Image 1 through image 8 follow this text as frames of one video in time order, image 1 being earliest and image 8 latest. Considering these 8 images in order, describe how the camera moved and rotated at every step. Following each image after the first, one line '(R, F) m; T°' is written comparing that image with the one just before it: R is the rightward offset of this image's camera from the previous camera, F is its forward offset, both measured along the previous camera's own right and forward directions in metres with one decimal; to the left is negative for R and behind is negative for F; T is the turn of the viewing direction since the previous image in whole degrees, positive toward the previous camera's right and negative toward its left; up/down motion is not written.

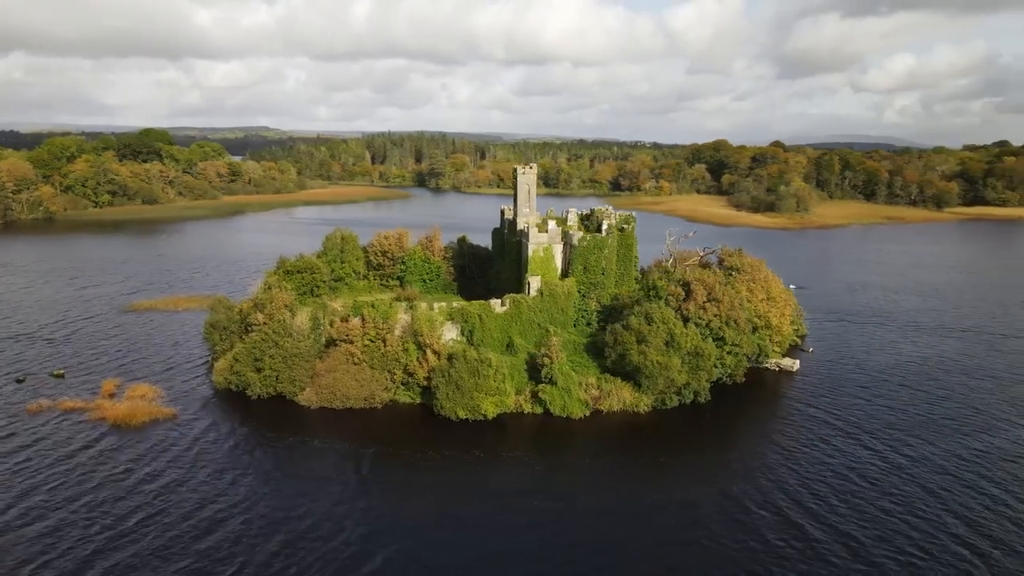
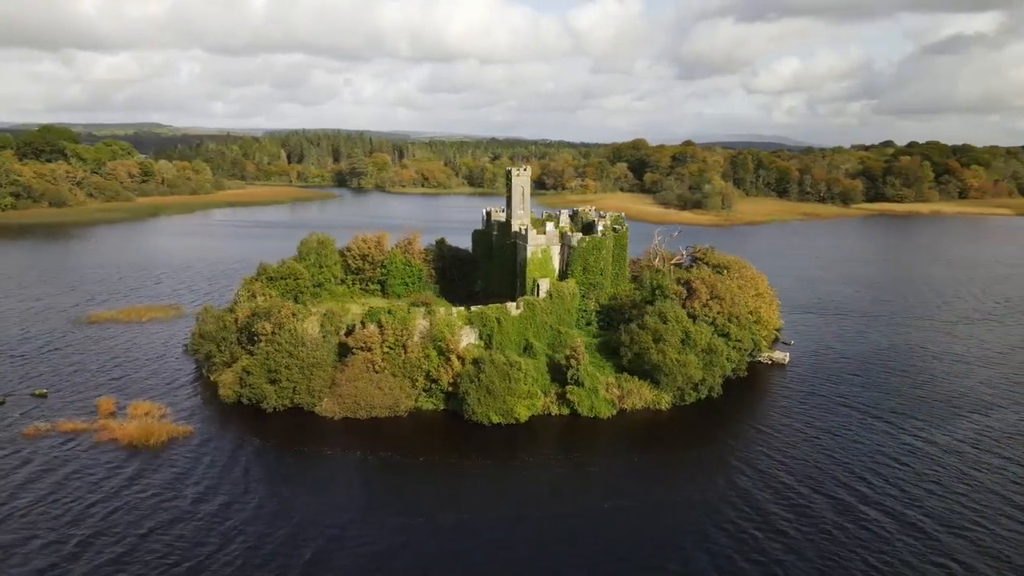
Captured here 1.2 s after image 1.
(-6.8, +0.2) m; +7°
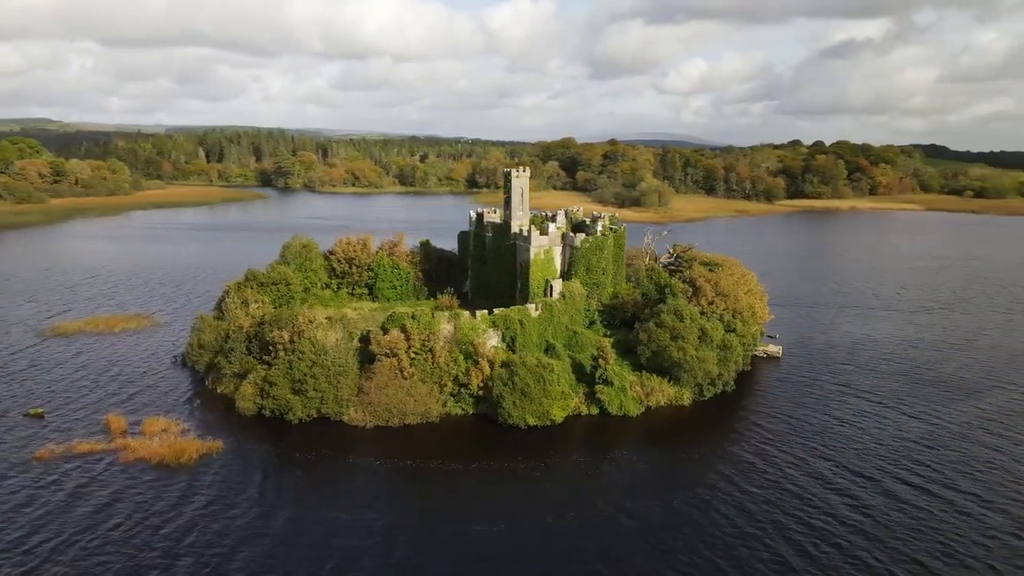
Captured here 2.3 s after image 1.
(-6.6, +0.2) m; +6°
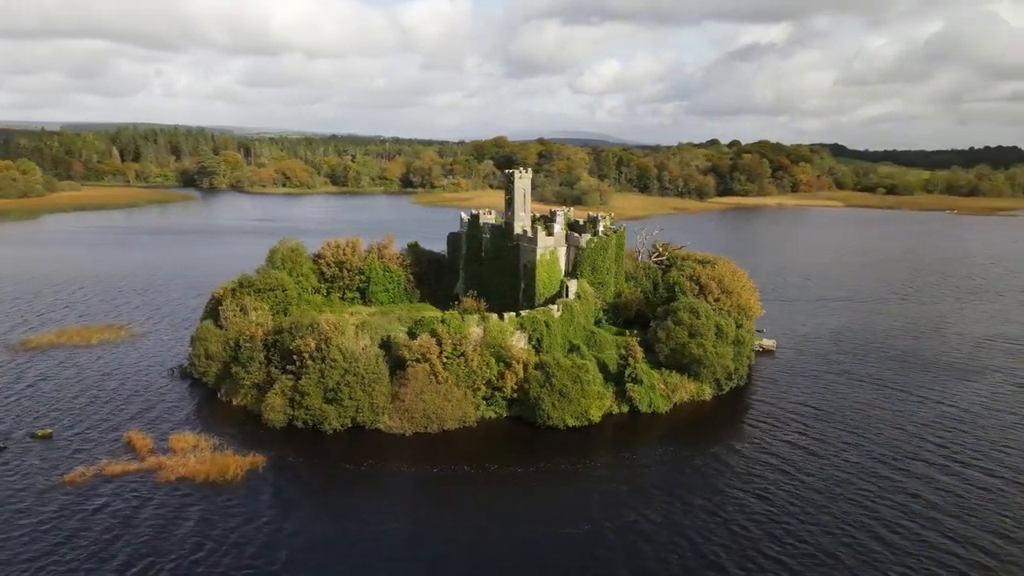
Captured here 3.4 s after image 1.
(-6.7, +0.3) m; +6°
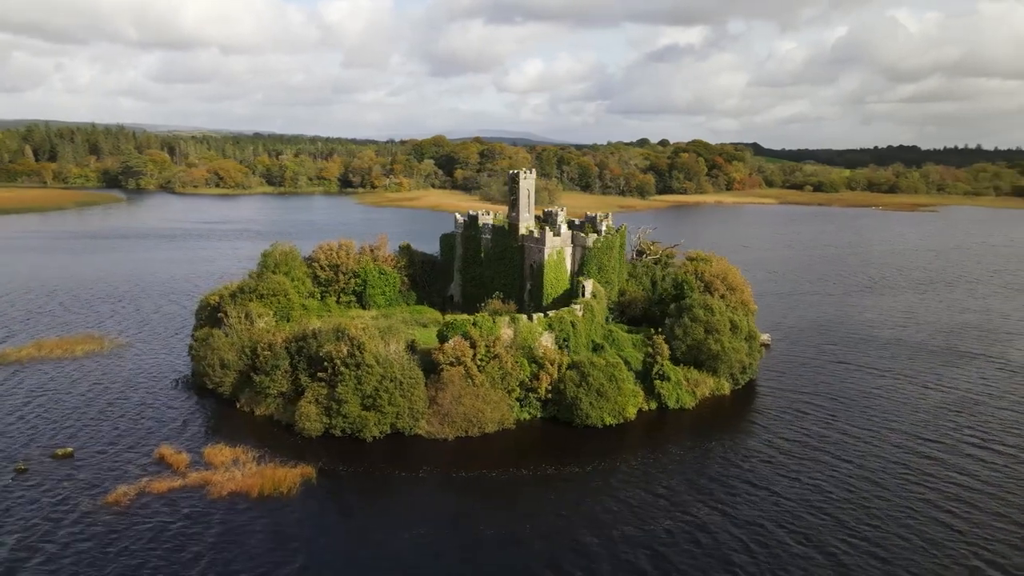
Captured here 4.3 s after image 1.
(-6.3, +0.2) m; +6°
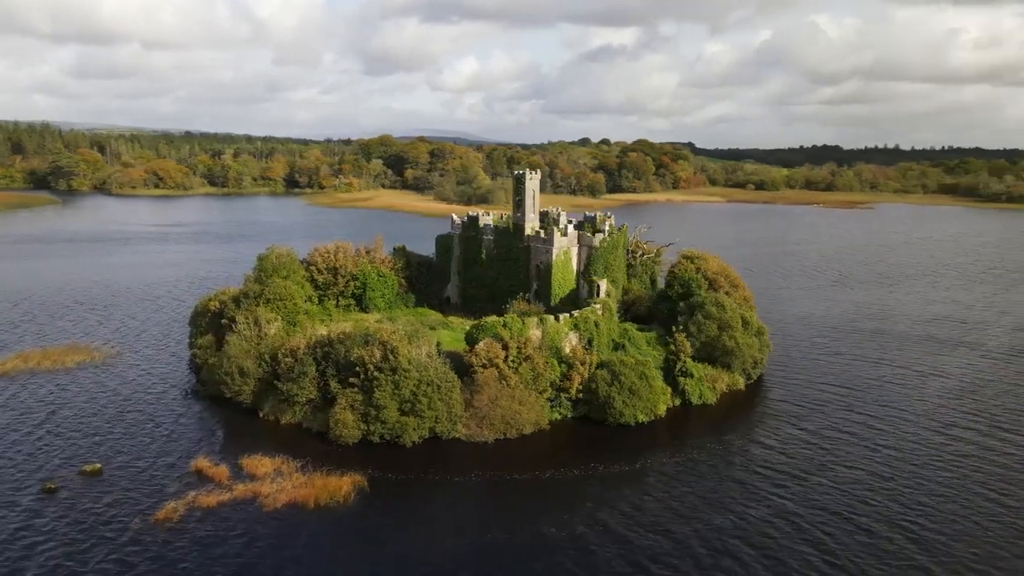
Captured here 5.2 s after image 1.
(-5.5, +0.2) m; +5°
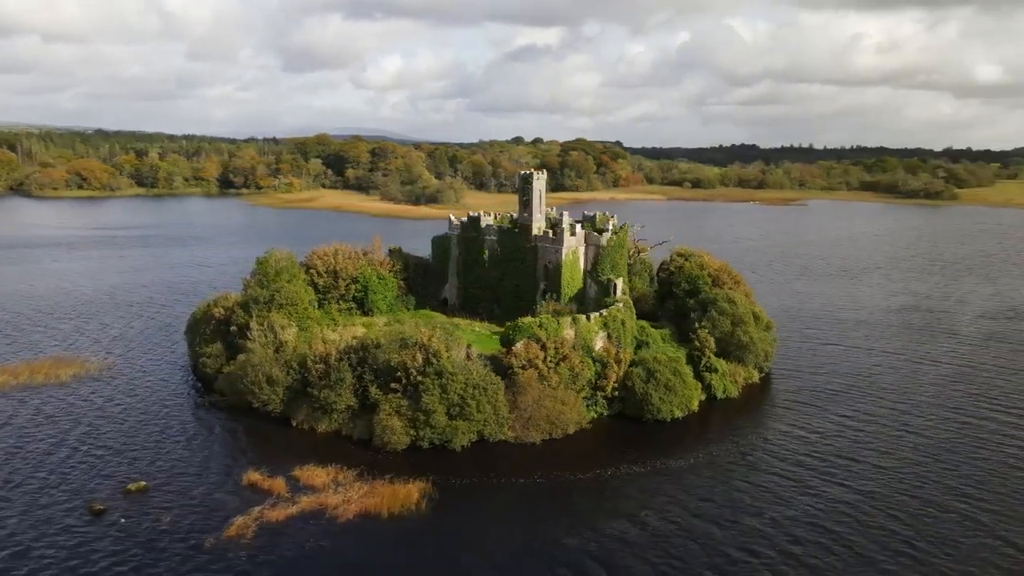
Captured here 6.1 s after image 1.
(-6.5, +0.3) m; +6°
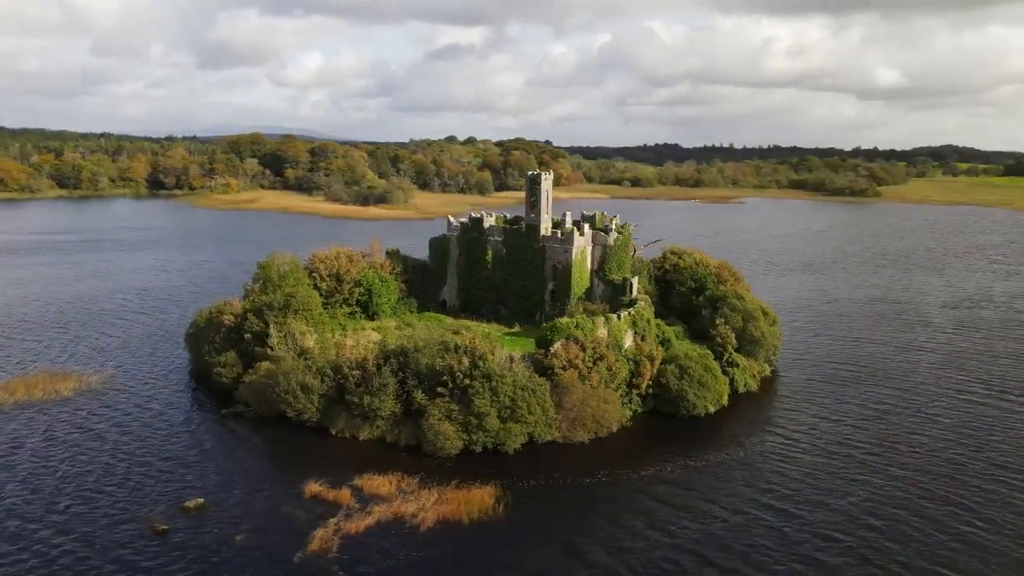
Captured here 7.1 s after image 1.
(-6.5, +0.4) m; +6°
